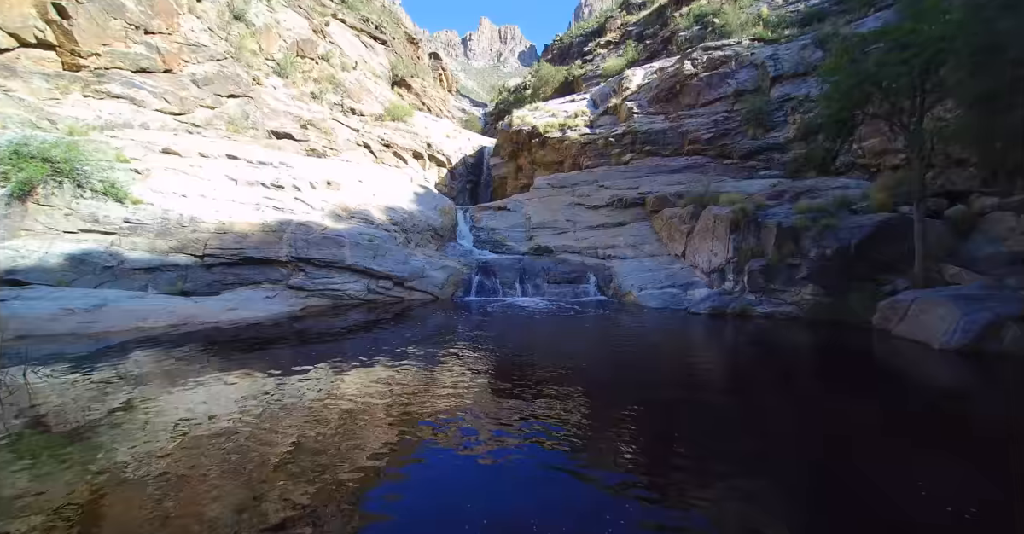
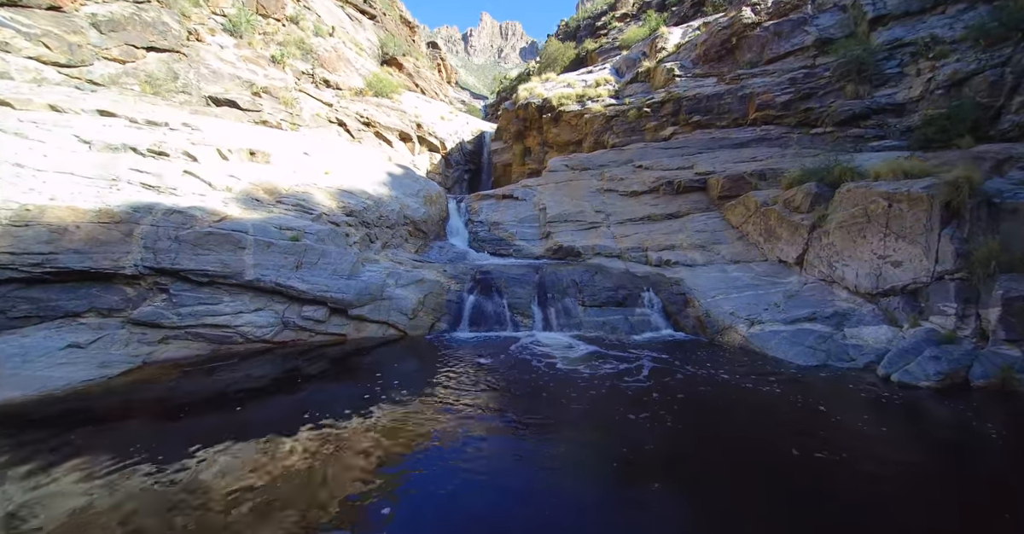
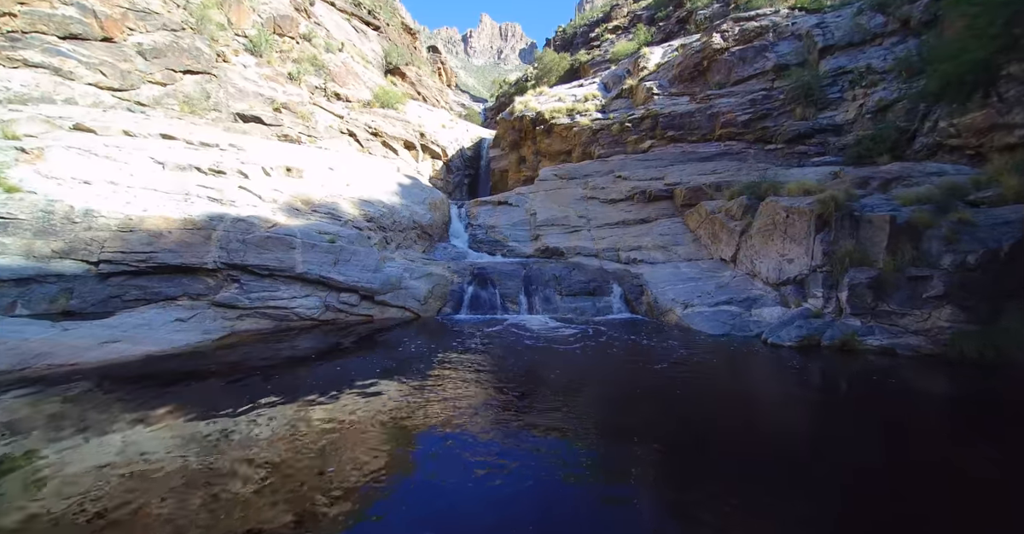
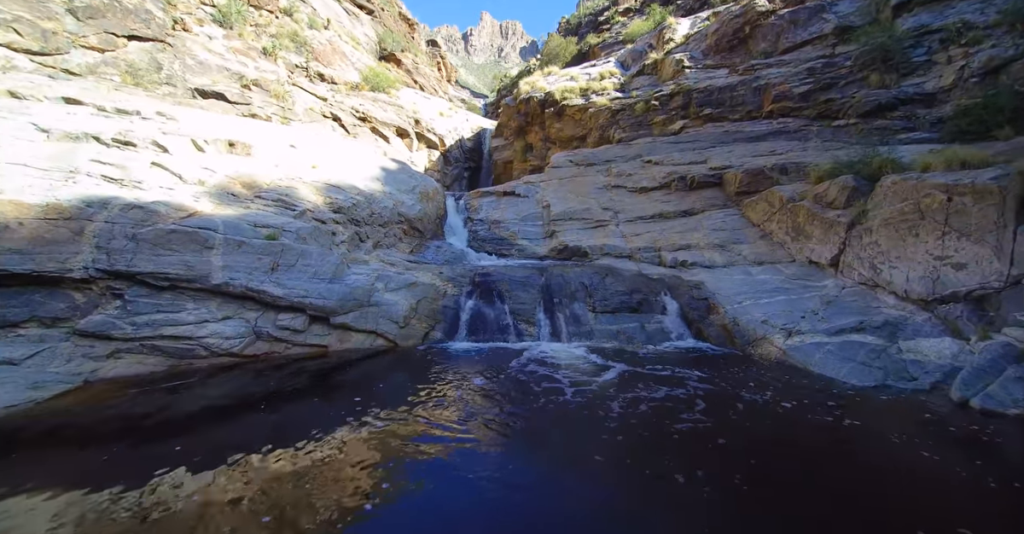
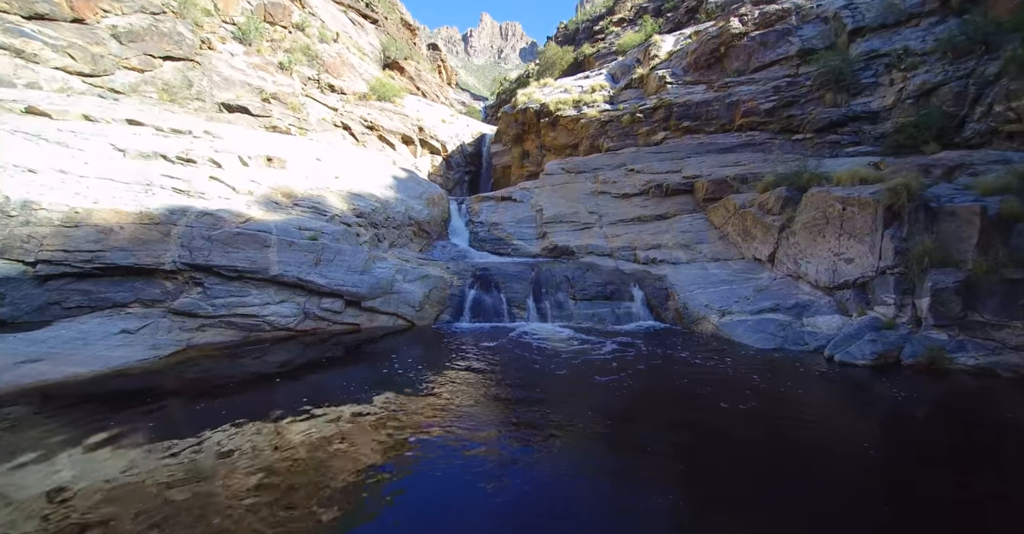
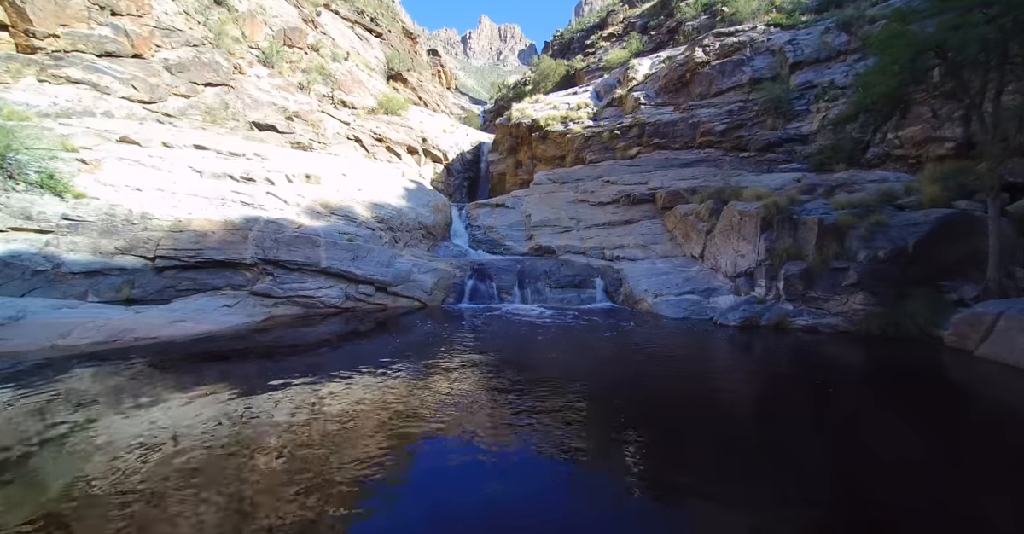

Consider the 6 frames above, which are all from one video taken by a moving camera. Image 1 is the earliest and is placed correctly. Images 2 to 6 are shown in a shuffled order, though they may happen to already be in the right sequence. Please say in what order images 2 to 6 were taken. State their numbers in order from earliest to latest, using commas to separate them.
6, 3, 5, 2, 4
